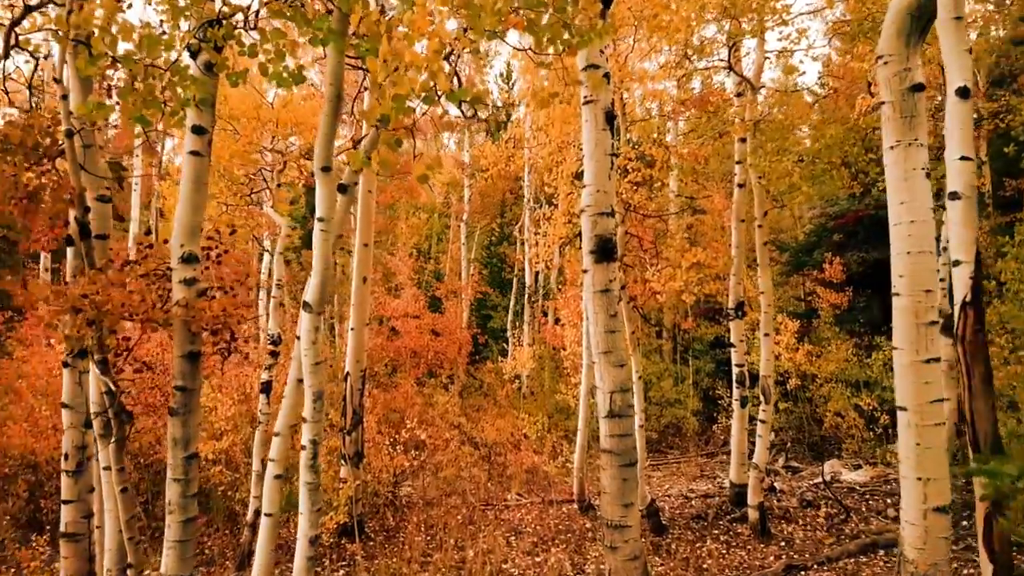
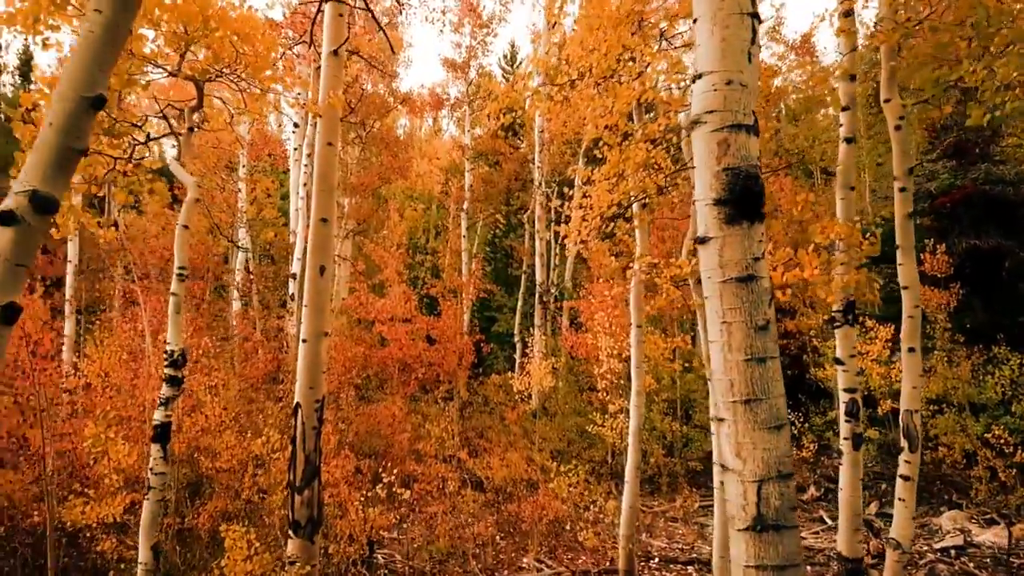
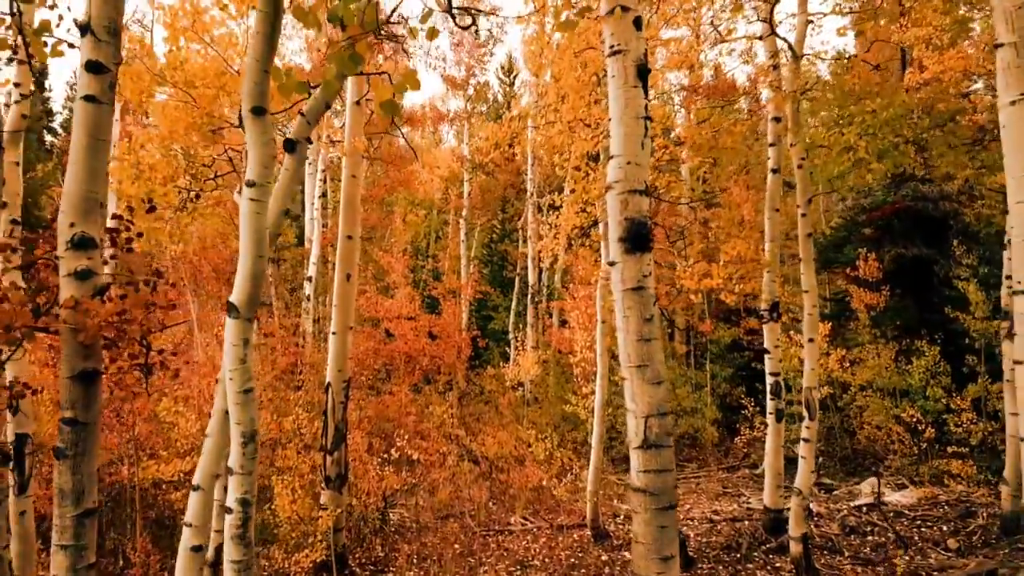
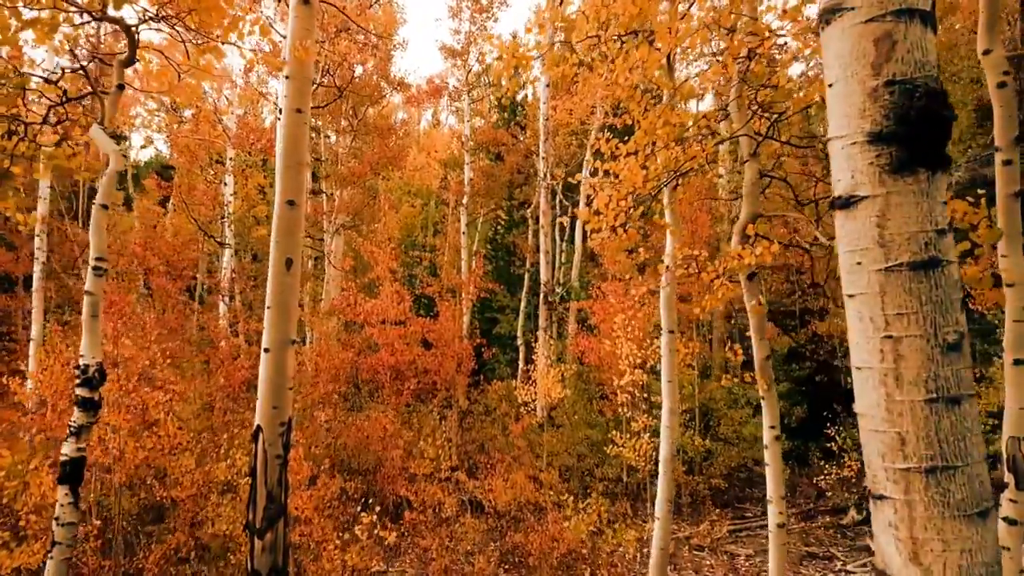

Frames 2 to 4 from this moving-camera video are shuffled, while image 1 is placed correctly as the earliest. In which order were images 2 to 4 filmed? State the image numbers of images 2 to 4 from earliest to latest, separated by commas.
3, 2, 4
